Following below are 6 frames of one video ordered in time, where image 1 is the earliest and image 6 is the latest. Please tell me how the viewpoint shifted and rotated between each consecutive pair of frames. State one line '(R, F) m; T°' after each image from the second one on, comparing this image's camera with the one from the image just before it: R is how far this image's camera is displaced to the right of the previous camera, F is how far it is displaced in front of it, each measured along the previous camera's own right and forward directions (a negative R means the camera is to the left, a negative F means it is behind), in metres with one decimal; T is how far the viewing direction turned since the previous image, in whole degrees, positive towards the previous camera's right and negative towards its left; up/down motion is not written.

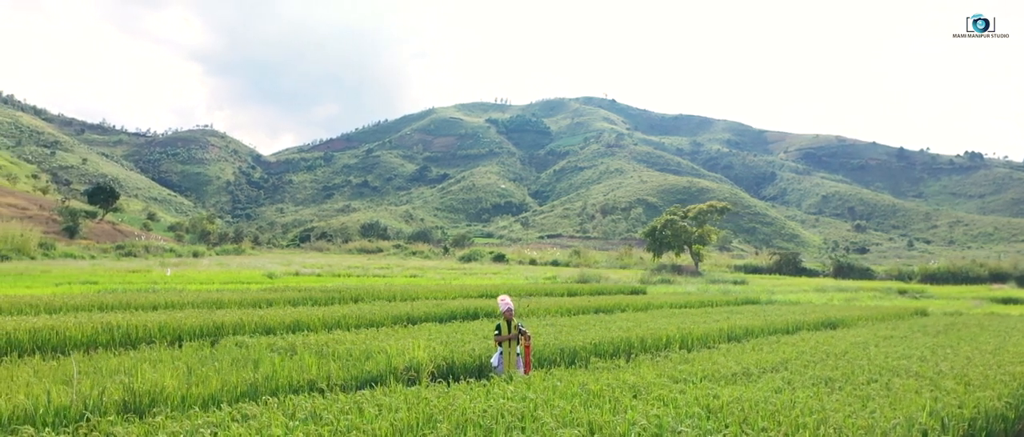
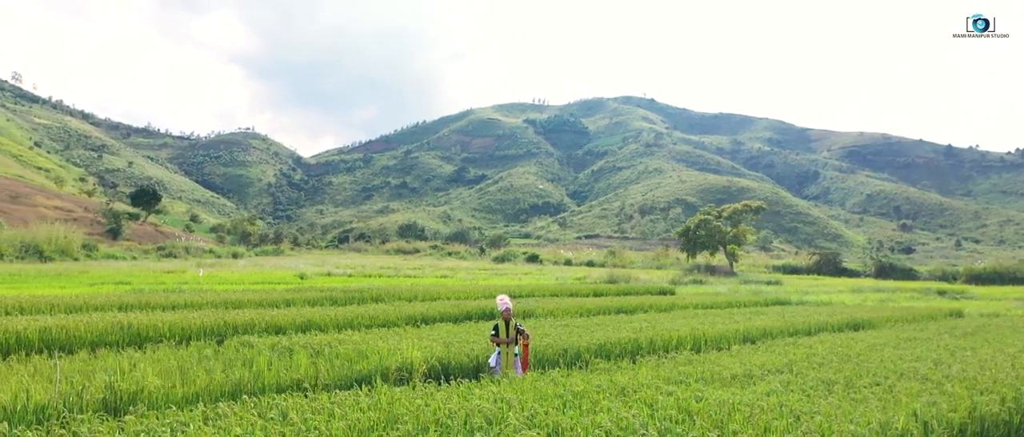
(+0.6, +0.1) m; -3°
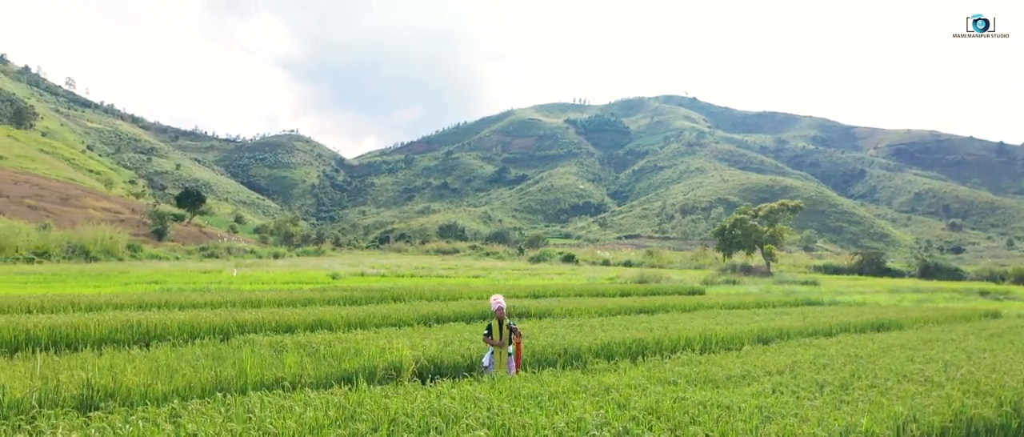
(+0.7, +0.1) m; -3°
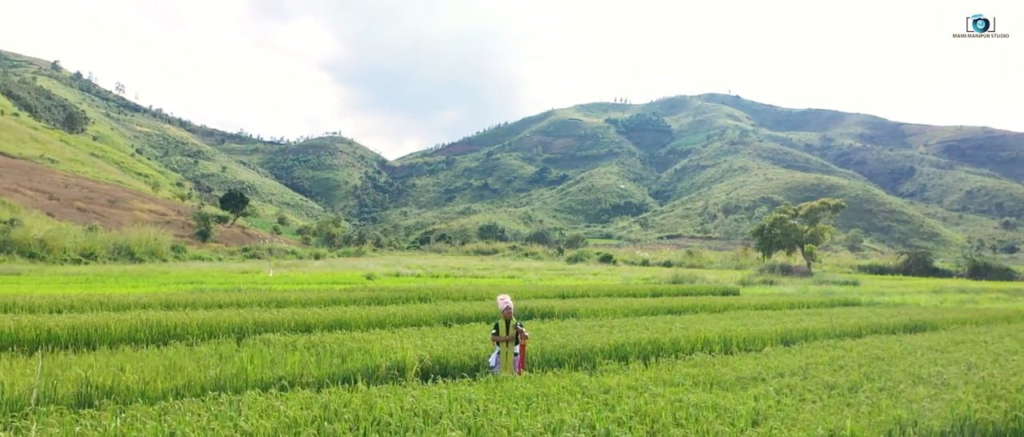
(+0.5, +0.1) m; -3°
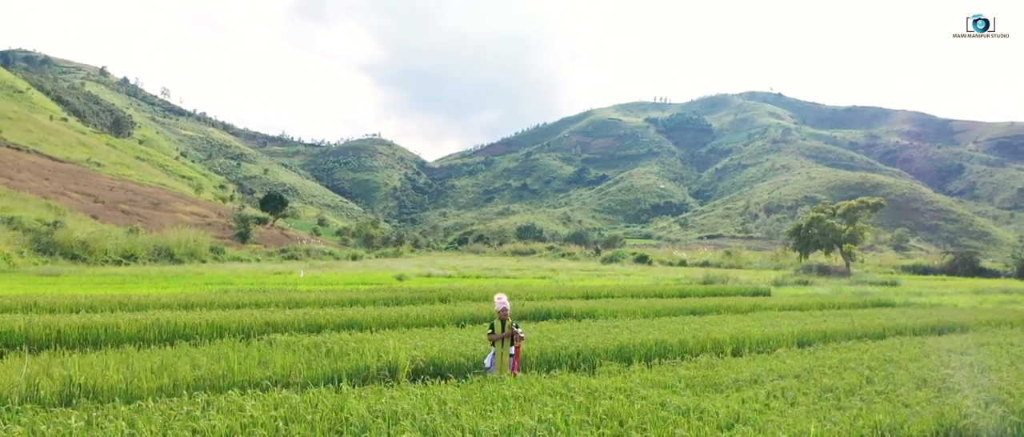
(+0.6, +0.1) m; -3°
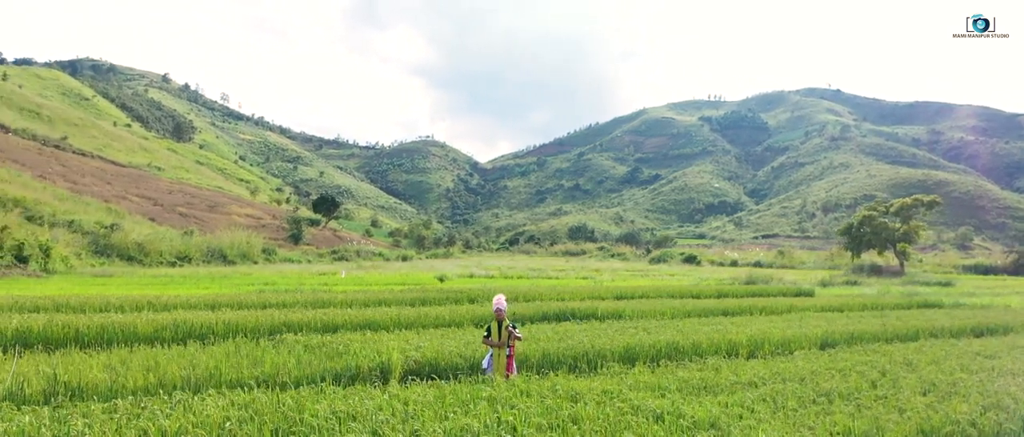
(+0.8, +0.2) m; -4°
